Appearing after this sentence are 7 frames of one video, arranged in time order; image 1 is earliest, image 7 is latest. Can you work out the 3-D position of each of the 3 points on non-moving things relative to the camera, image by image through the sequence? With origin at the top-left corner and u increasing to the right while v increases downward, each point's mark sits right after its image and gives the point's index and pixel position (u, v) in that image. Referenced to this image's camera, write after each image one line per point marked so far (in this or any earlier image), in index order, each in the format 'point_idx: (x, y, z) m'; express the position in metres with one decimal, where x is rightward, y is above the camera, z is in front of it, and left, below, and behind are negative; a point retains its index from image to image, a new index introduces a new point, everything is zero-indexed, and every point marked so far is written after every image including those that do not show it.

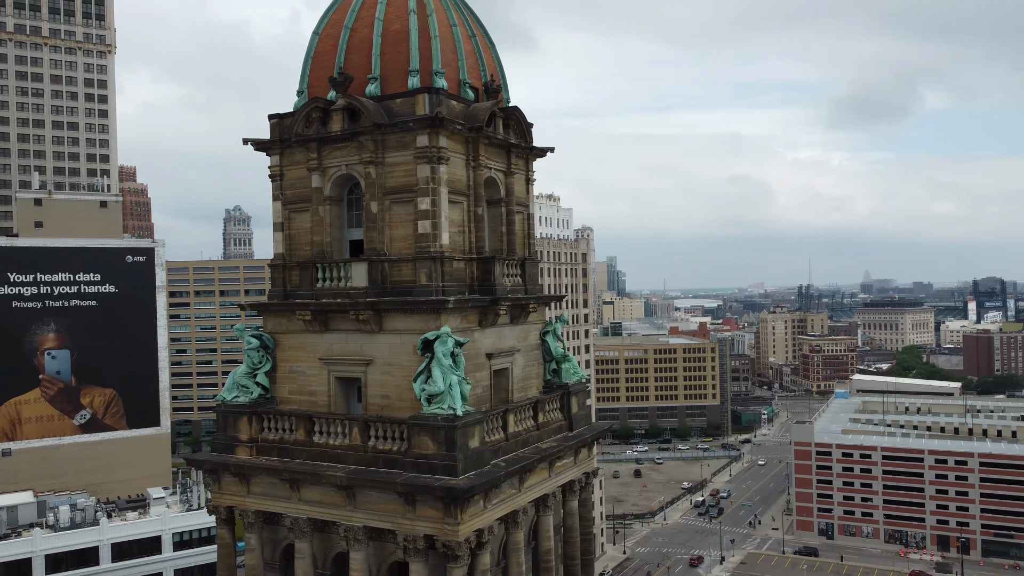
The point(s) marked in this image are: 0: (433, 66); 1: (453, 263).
0: (-1.7, +4.9, +17.5) m
1: (-1.2, +0.5, +17.2) m
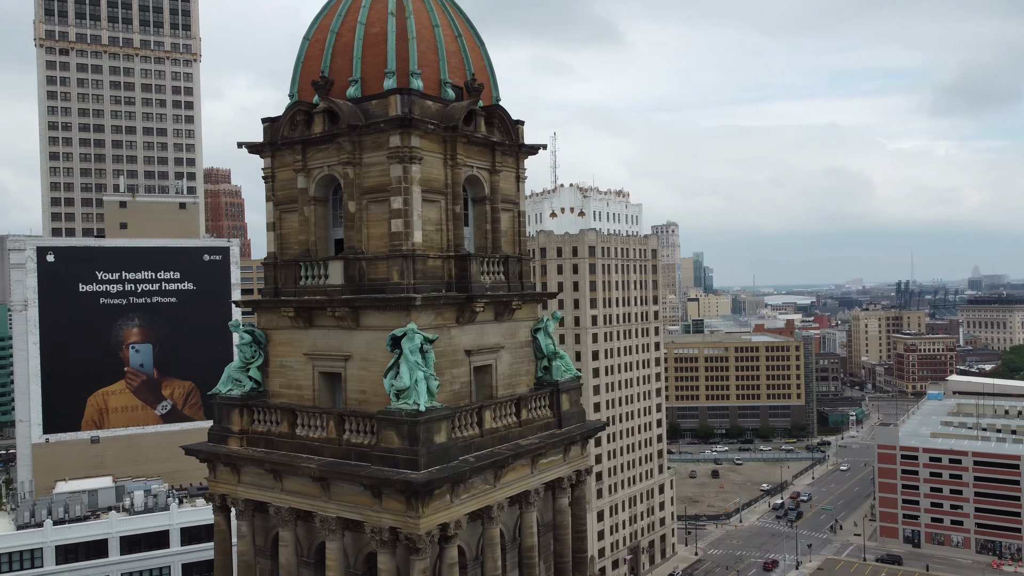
0: (-2.3, +4.9, +17.8) m
1: (-1.7, +0.6, +17.5) m
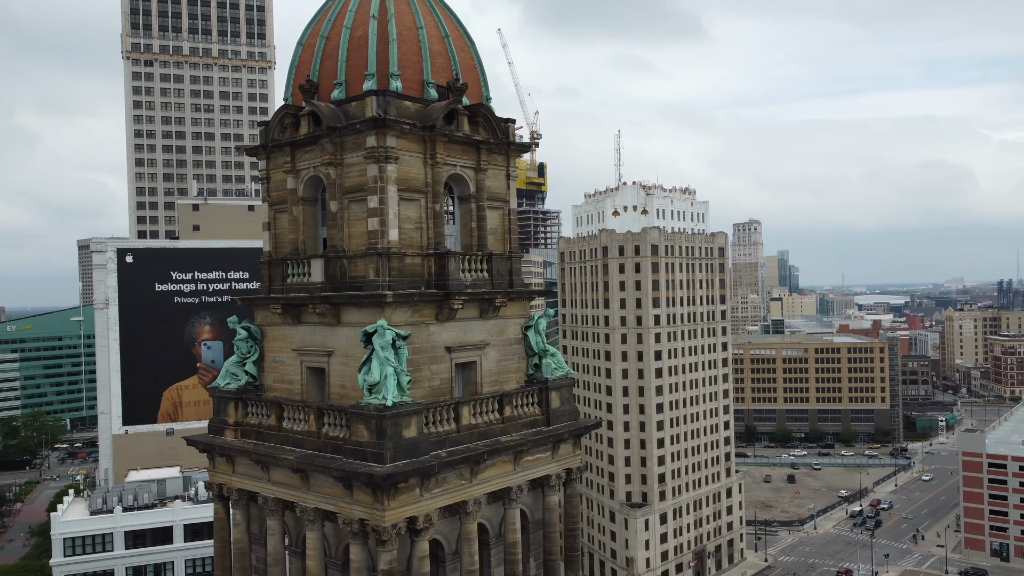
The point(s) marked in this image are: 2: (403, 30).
0: (-2.8, +5.0, +18.2) m
1: (-2.3, +0.6, +17.8) m
2: (-2.5, +6.0, +18.7) m
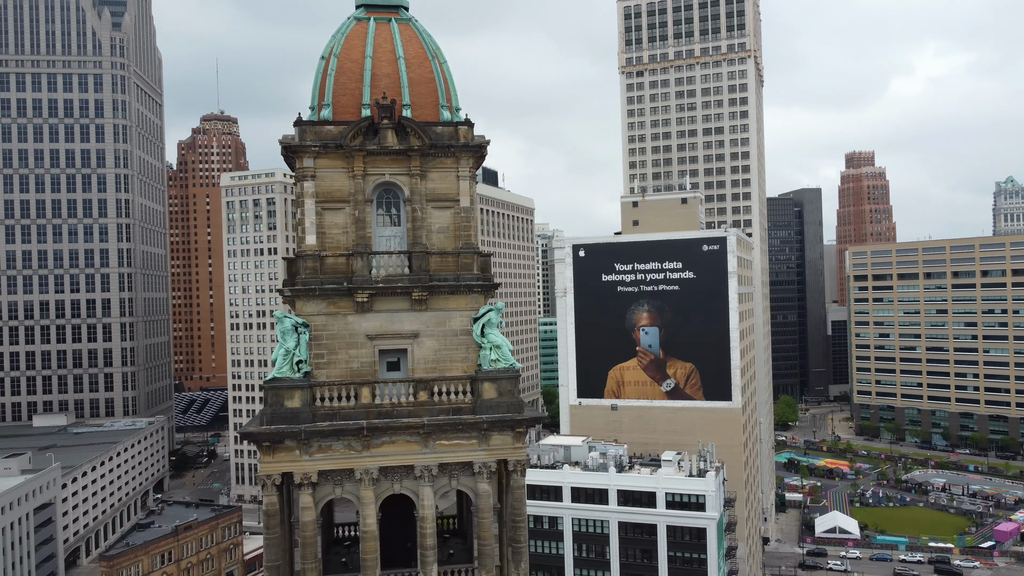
0: (-5.1, +5.1, +21.7) m
1: (-4.9, +0.7, +21.1) m
2: (-4.5, +6.1, +21.9) m
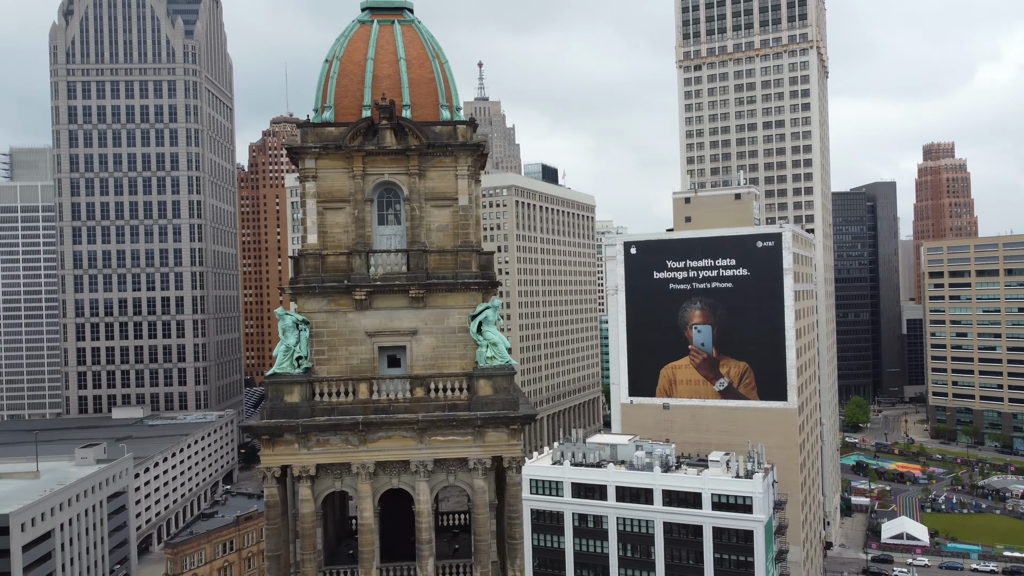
0: (-5.1, +5.1, +22.2) m
1: (-5.0, +0.8, +21.6) m
2: (-4.6, +6.2, +22.4) m
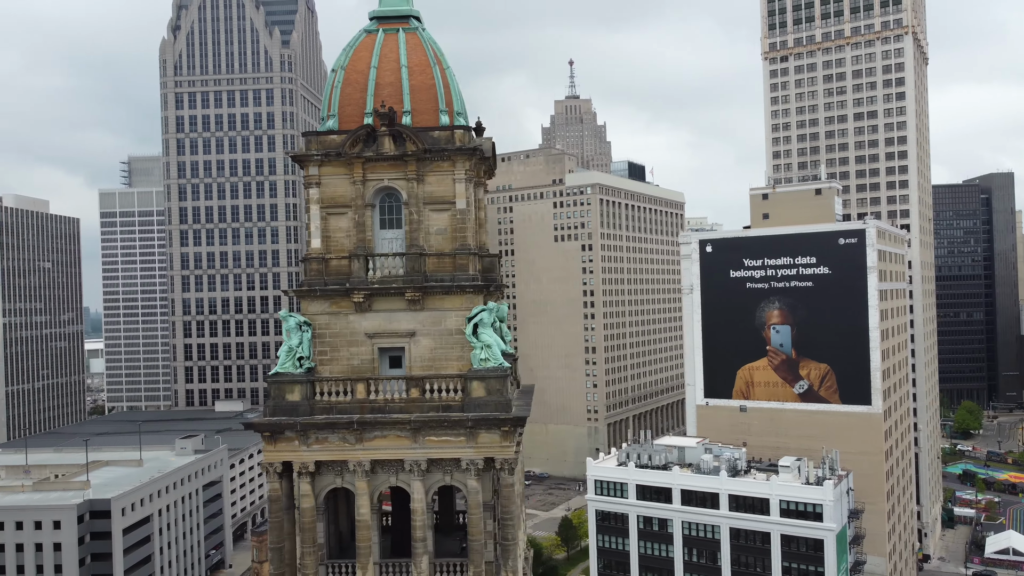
0: (-5.2, +5.1, +22.9) m
1: (-5.1, +0.7, +22.4) m
2: (-4.6, +6.1, +23.0) m
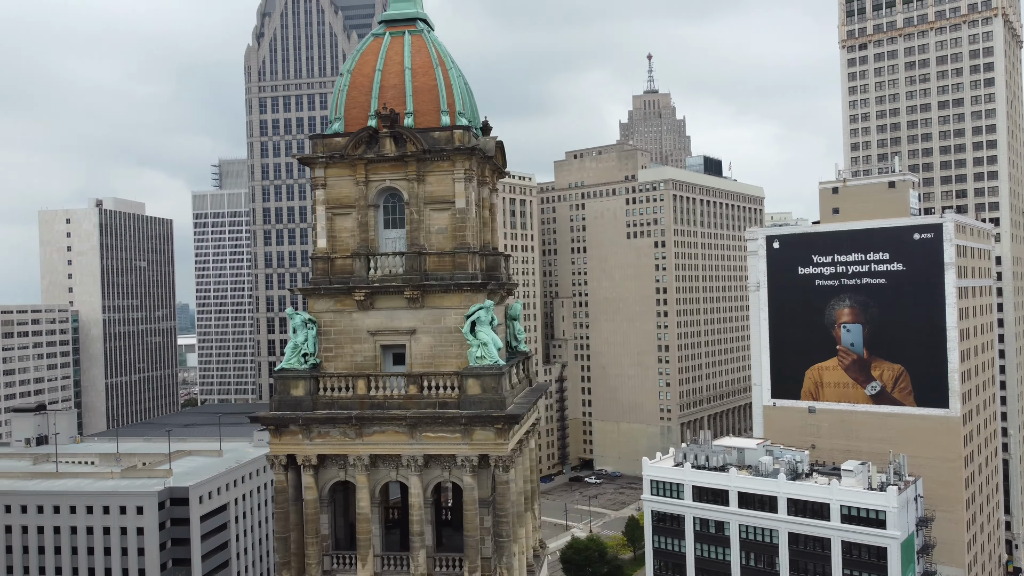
0: (-5.1, +5.1, +23.5) m
1: (-5.1, +0.8, +23.0) m
2: (-4.5, +6.2, +23.6) m
